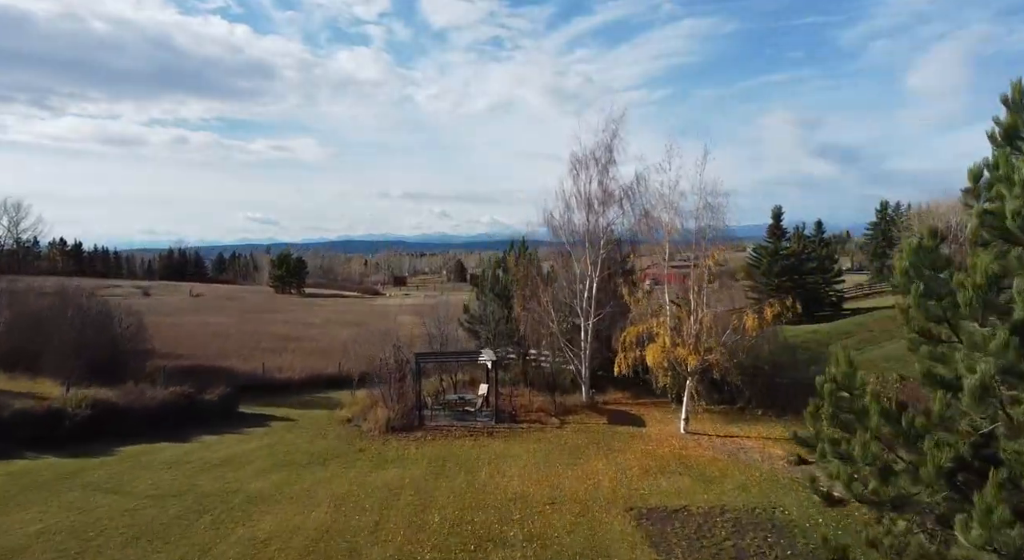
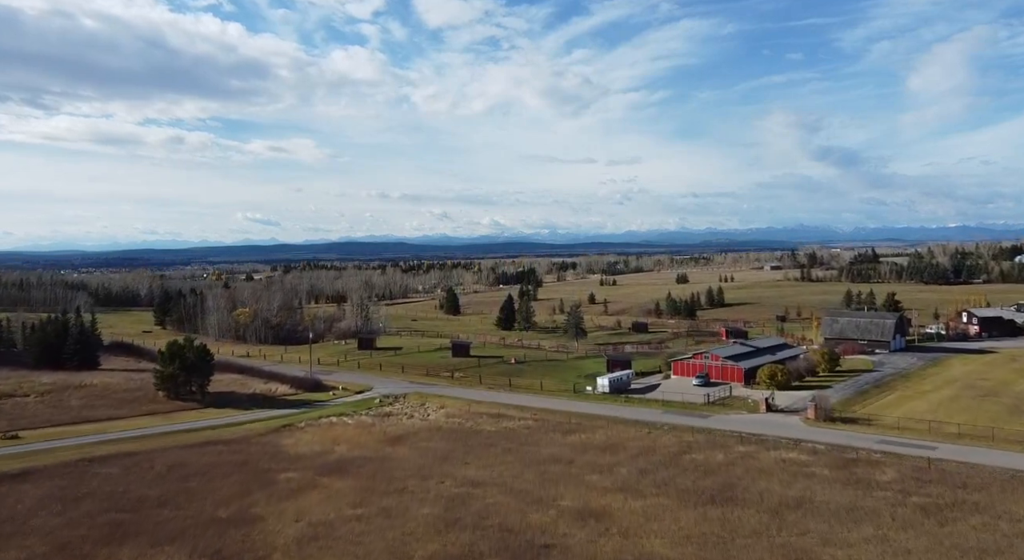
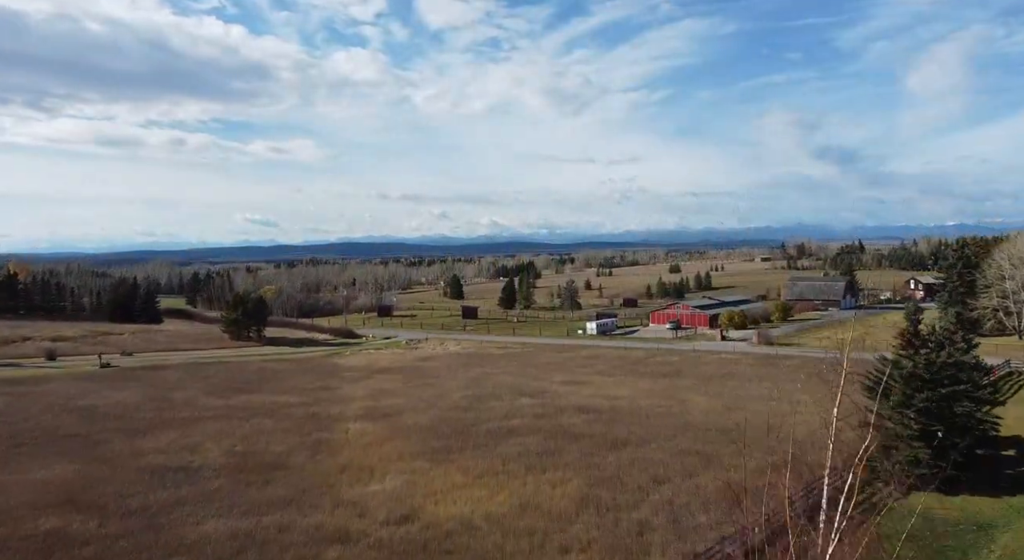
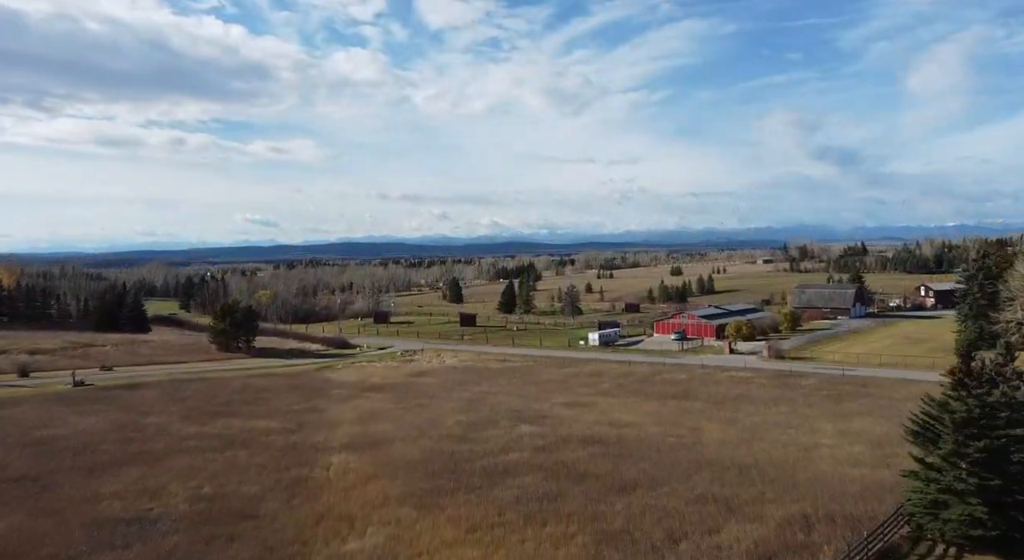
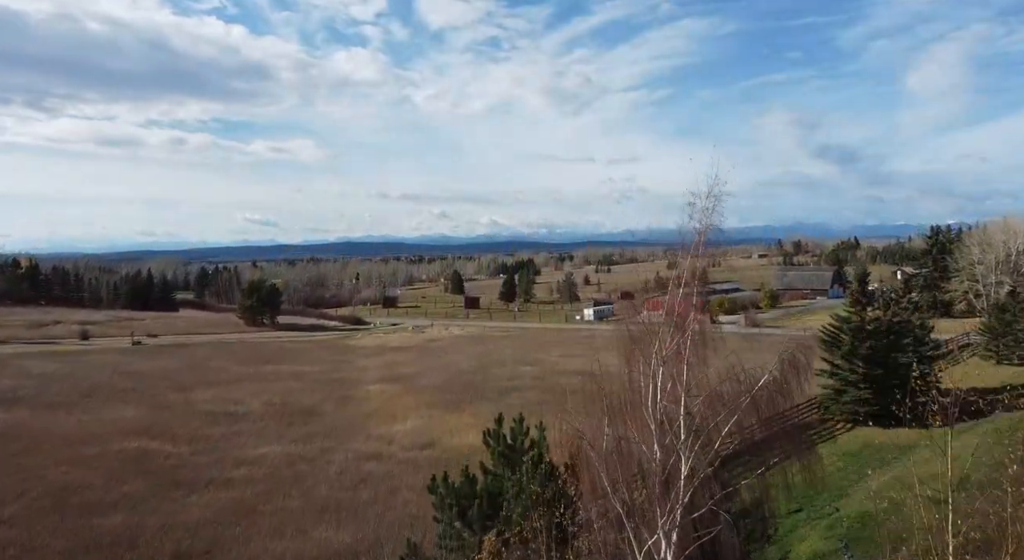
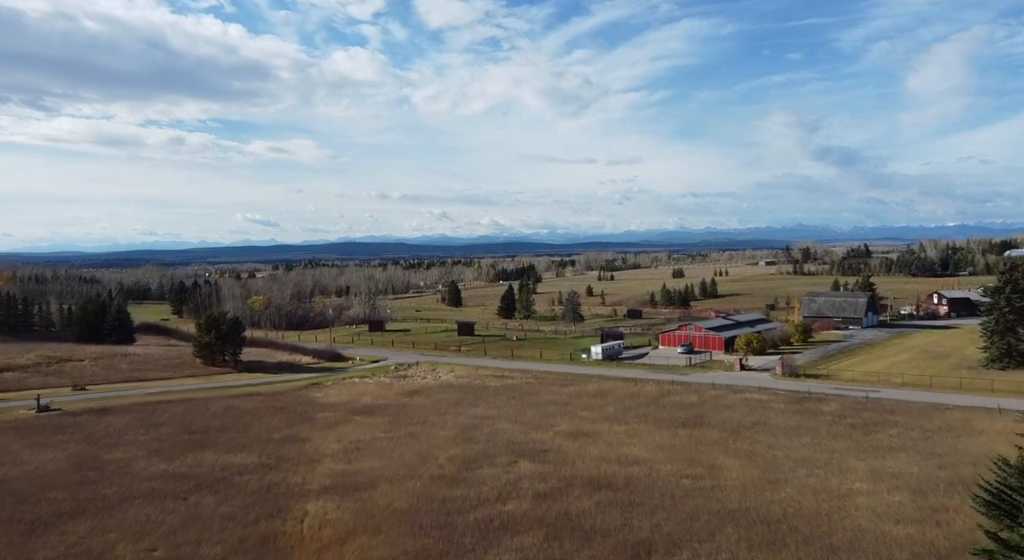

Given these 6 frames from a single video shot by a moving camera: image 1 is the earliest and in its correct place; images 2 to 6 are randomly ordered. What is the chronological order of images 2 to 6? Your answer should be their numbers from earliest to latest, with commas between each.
5, 3, 4, 6, 2
